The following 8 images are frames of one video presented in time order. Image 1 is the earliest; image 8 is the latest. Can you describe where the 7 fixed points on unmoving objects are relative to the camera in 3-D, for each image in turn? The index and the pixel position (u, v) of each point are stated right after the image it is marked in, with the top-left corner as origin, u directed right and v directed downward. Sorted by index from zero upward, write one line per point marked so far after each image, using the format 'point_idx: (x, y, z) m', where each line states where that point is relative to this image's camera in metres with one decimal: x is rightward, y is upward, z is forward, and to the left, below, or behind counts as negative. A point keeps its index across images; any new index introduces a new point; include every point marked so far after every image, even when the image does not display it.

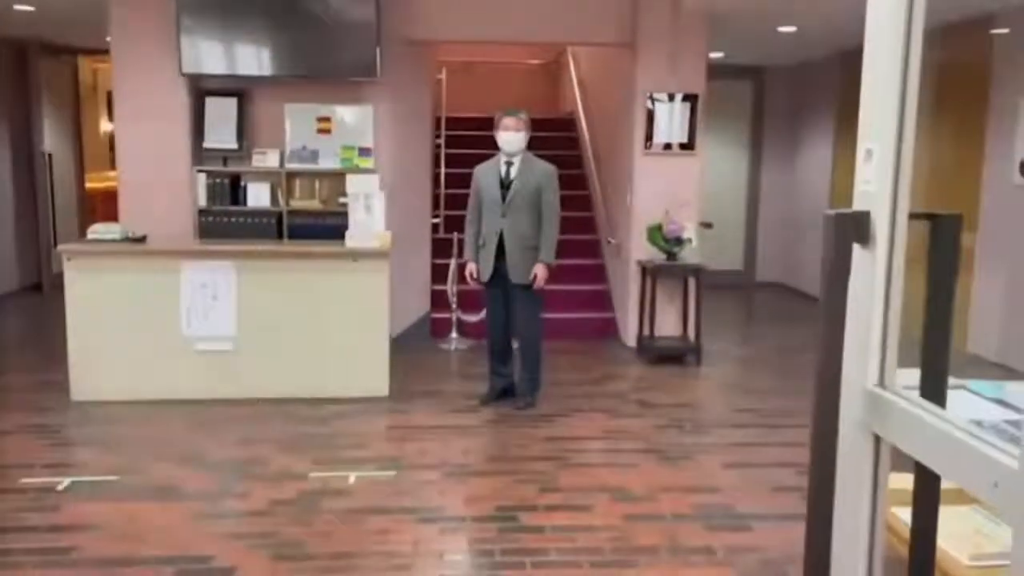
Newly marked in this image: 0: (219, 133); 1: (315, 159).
0: (-2.5, +1.3, +7.0) m
1: (-1.6, +1.1, +7.1) m
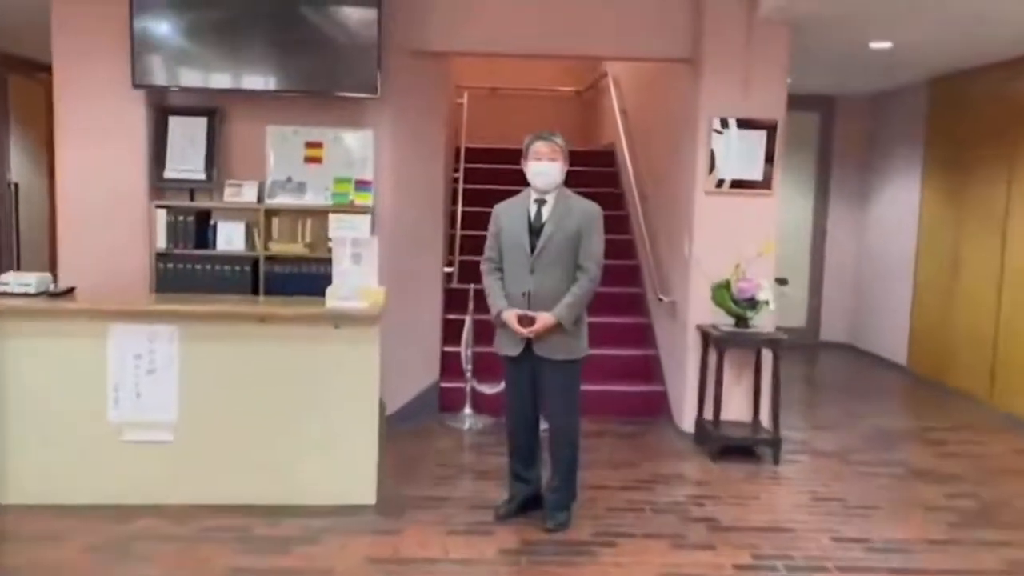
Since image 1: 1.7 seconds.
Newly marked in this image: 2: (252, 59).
0: (-2.2, +0.9, +5.7) m
1: (-1.4, +0.6, +5.8) m
2: (-1.5, +1.5, +5.6) m
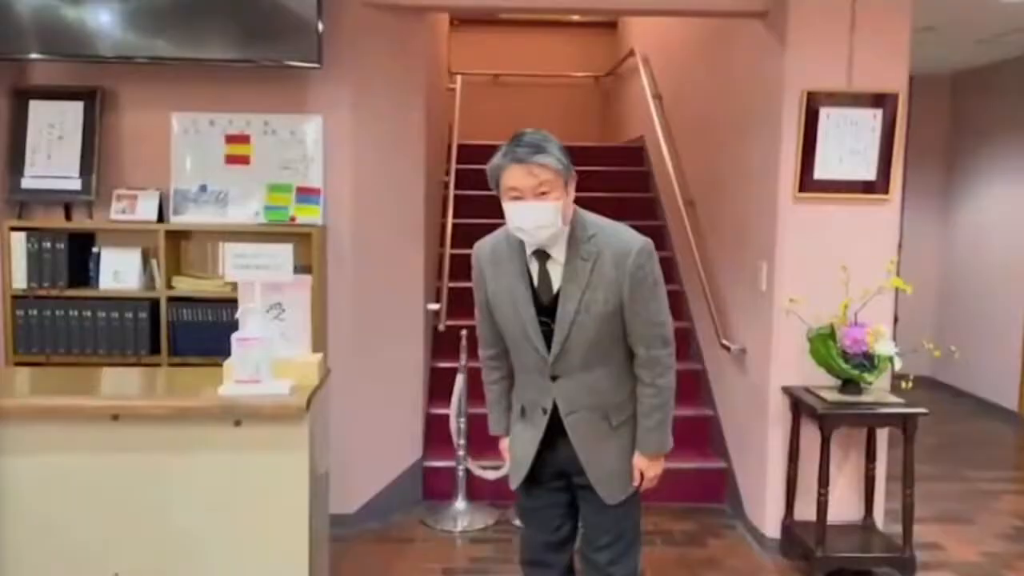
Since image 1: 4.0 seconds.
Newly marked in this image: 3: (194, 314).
0: (-2.2, +0.6, +4.0) m
1: (-1.4, +0.4, +4.1) m
2: (-1.5, +1.2, +3.9) m
3: (-1.5, -0.1, +4.1) m
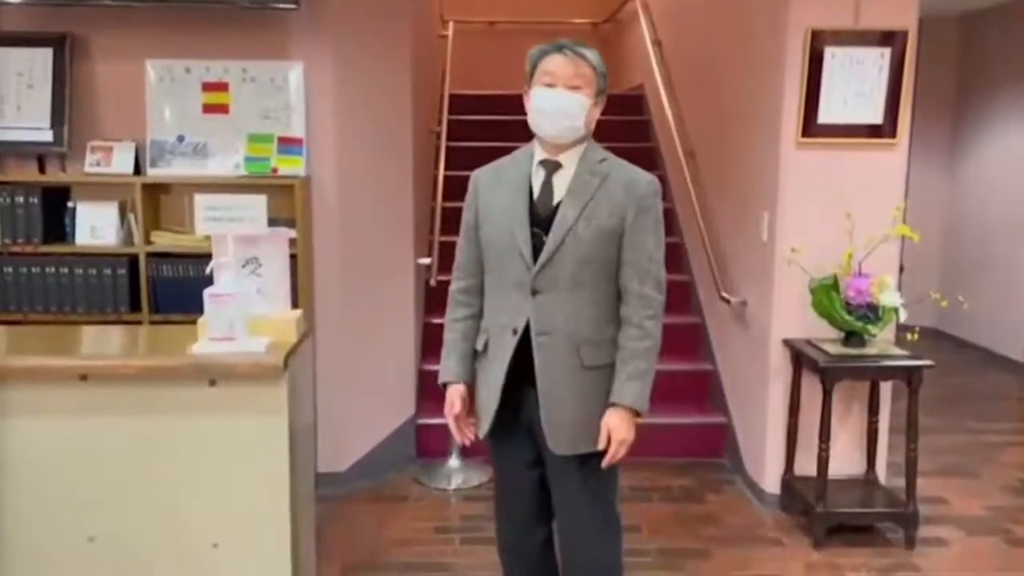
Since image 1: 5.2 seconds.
0: (-2.3, +0.8, +3.9) m
1: (-1.4, +0.6, +3.9) m
2: (-1.5, +1.4, +3.7) m
3: (-1.6, +0.1, +3.9) m
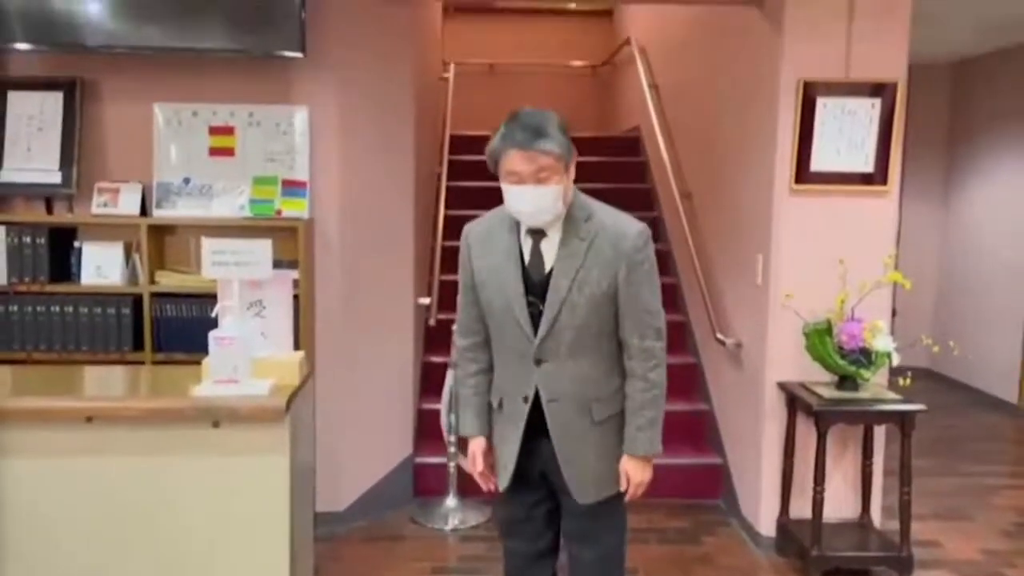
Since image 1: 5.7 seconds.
0: (-2.3, +0.6, +4.0) m
1: (-1.5, +0.4, +4.0) m
2: (-1.5, +1.3, +3.9) m
3: (-1.6, -0.1, +4.0) m
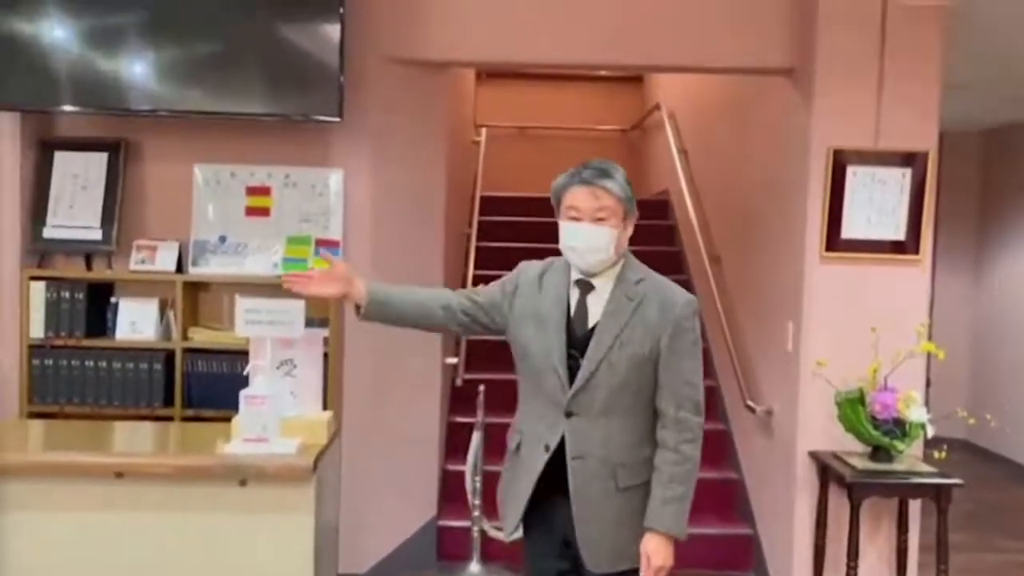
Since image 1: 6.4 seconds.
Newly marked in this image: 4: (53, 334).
0: (-2.1, +0.4, +4.1) m
1: (-1.3, +0.1, +4.1) m
2: (-1.4, +1.0, +4.0) m
3: (-1.4, -0.4, +4.0) m
4: (-2.2, -0.2, +4.0) m
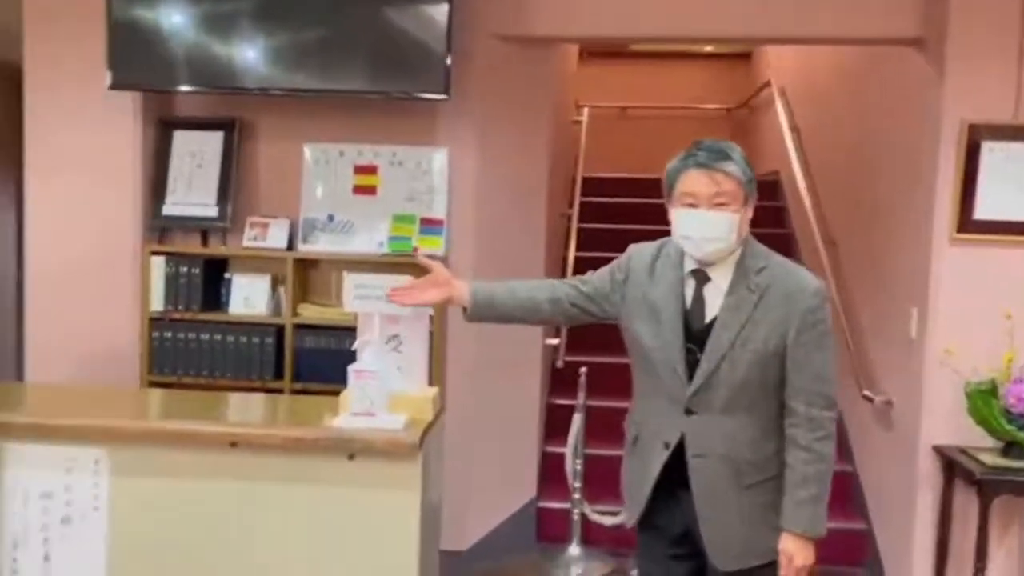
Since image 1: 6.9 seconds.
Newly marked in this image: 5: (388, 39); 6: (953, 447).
0: (-1.6, +0.5, +4.2) m
1: (-0.8, +0.2, +4.1) m
2: (-0.9, +1.1, +4.0) m
3: (-0.9, -0.3, +4.1) m
4: (-1.7, -0.1, +4.1) m
5: (-0.6, +1.2, +4.0) m
6: (+1.9, -0.7, +3.6) m
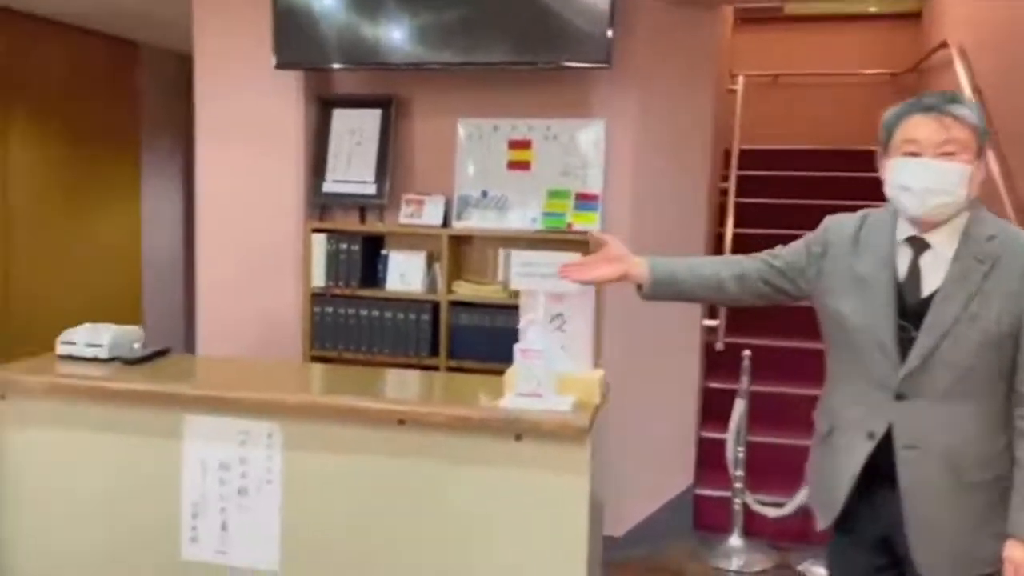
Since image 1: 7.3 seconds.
0: (-0.8, +0.6, +4.3) m
1: (0.0, +0.4, +4.1) m
2: (-0.1, +1.2, +3.9) m
3: (-0.2, -0.1, +4.1) m
4: (-0.9, 0.0, +4.2) m
5: (+0.2, +1.3, +3.9) m
6: (+2.5, -0.6, +3.2) m
